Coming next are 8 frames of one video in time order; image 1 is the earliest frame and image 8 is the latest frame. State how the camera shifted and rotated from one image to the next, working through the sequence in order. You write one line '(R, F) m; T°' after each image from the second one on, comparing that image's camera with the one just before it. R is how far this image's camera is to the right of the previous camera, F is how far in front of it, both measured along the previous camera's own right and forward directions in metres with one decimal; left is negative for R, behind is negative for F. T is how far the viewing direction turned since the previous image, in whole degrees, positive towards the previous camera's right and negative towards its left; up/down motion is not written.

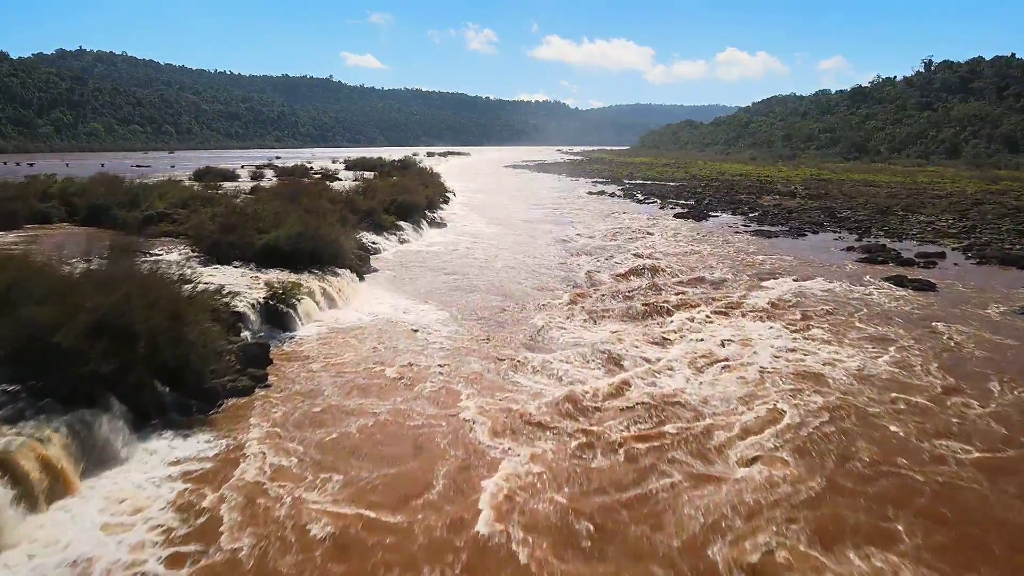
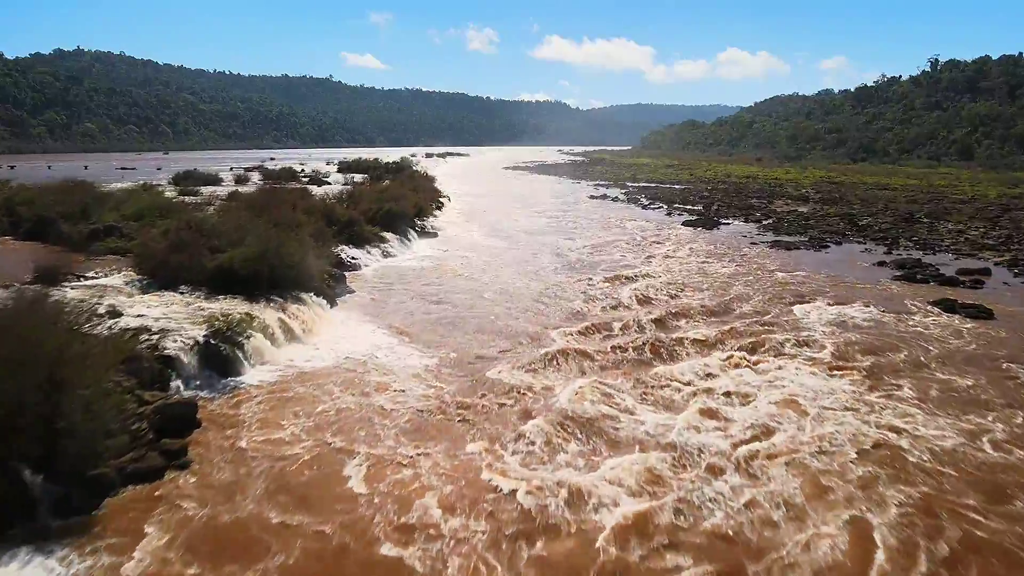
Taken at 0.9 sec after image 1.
(+0.1, +2.1) m; 0°
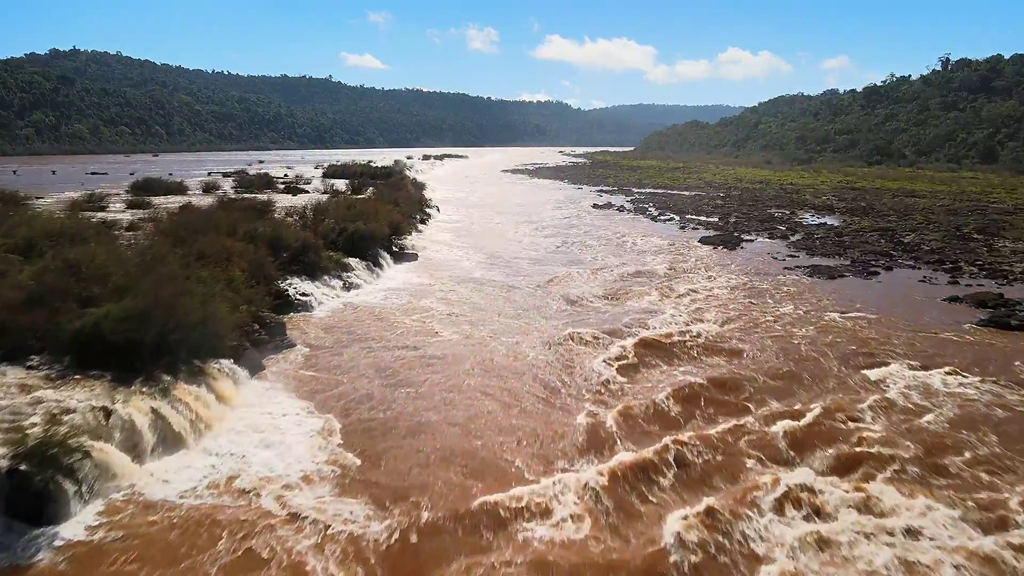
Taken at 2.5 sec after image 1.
(+0.3, +3.7) m; 0°
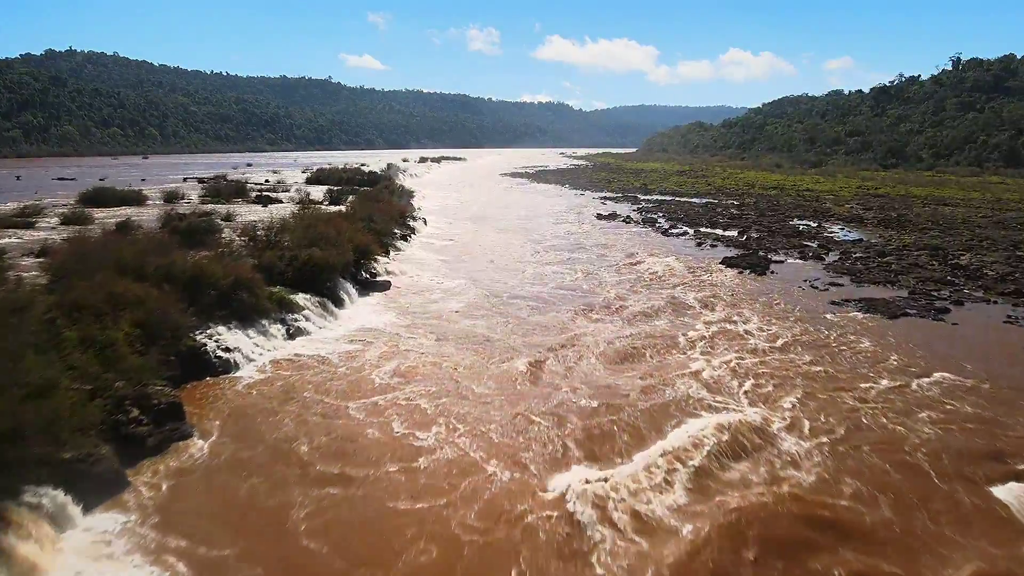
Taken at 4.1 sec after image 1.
(+0.3, +3.5) m; 0°
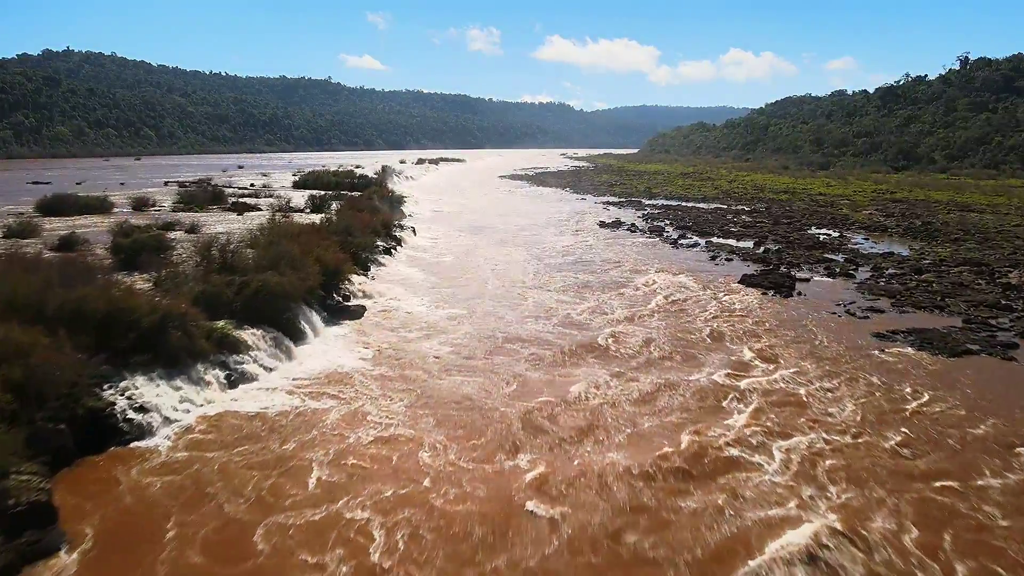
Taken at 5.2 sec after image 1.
(+0.2, +2.4) m; 0°
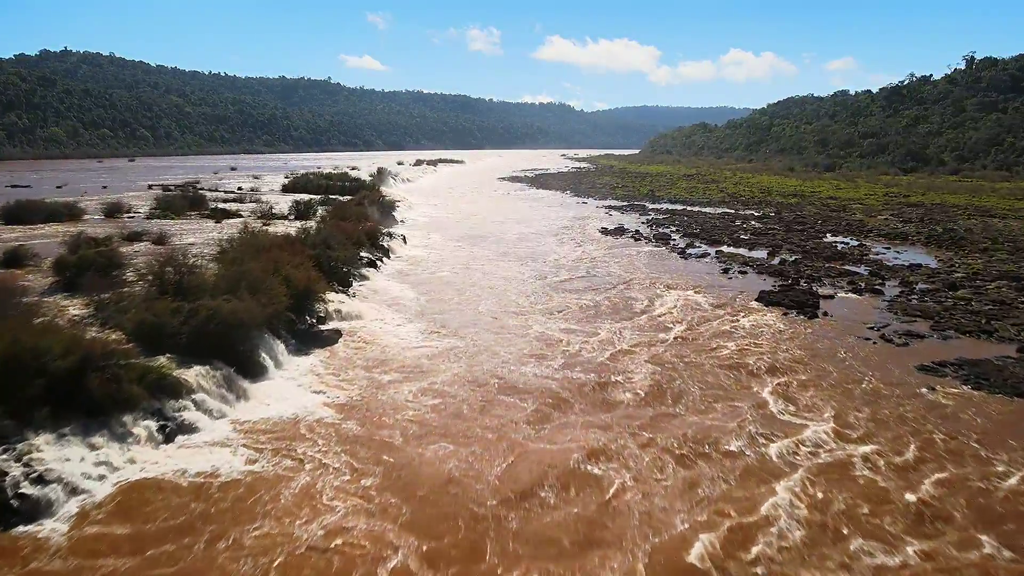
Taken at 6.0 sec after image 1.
(+0.1, +1.8) m; 0°
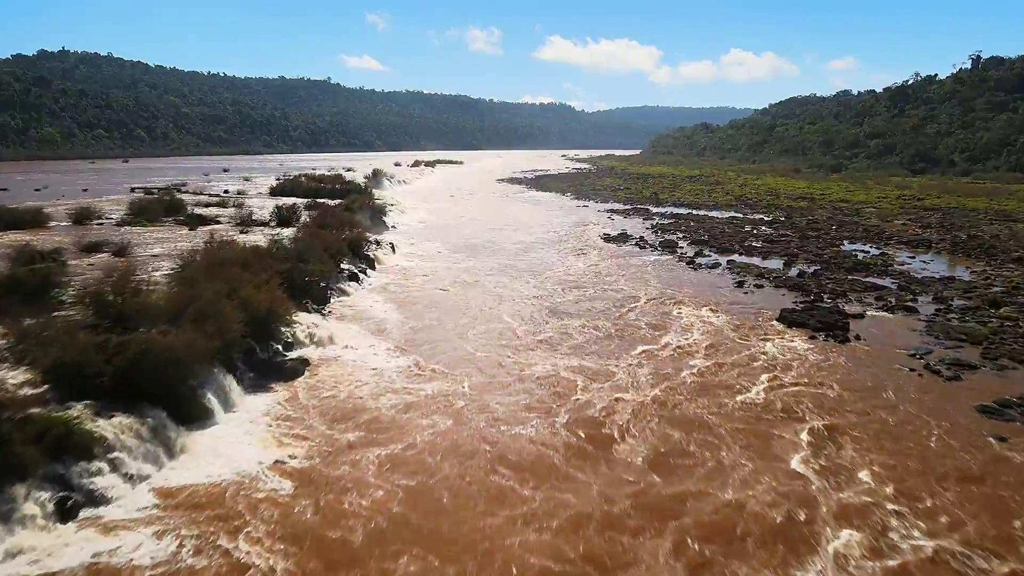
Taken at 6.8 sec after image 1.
(+0.2, +1.8) m; 0°
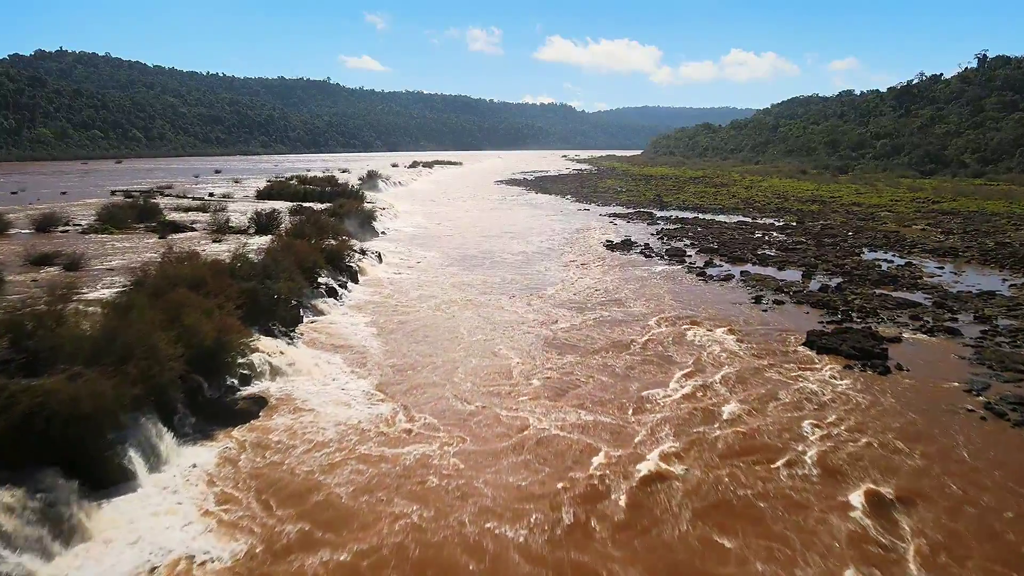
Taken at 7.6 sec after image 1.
(+0.1, +1.9) m; 0°
